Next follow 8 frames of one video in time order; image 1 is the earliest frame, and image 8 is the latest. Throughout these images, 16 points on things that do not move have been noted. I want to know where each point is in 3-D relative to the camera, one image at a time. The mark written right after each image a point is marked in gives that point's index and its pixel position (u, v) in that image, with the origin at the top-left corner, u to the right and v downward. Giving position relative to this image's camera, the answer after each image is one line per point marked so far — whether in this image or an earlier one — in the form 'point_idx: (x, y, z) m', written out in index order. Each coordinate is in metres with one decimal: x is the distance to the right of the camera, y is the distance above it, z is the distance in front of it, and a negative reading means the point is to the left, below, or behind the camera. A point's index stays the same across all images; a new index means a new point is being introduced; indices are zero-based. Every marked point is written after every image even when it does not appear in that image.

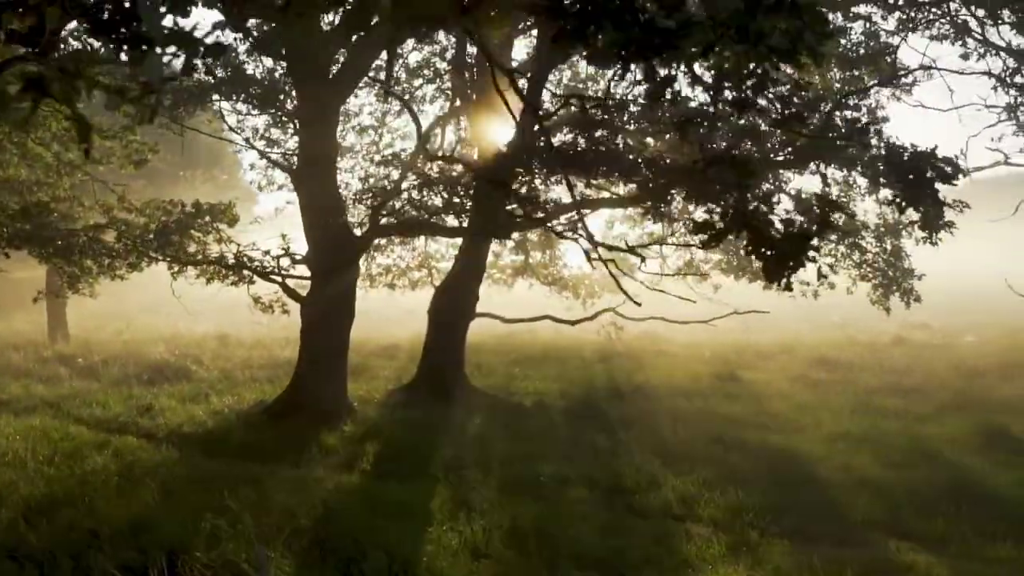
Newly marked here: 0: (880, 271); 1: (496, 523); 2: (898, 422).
0: (+7.4, +0.4, +15.6) m
1: (-0.2, -2.3, +7.5) m
2: (+6.4, -2.2, +12.8) m
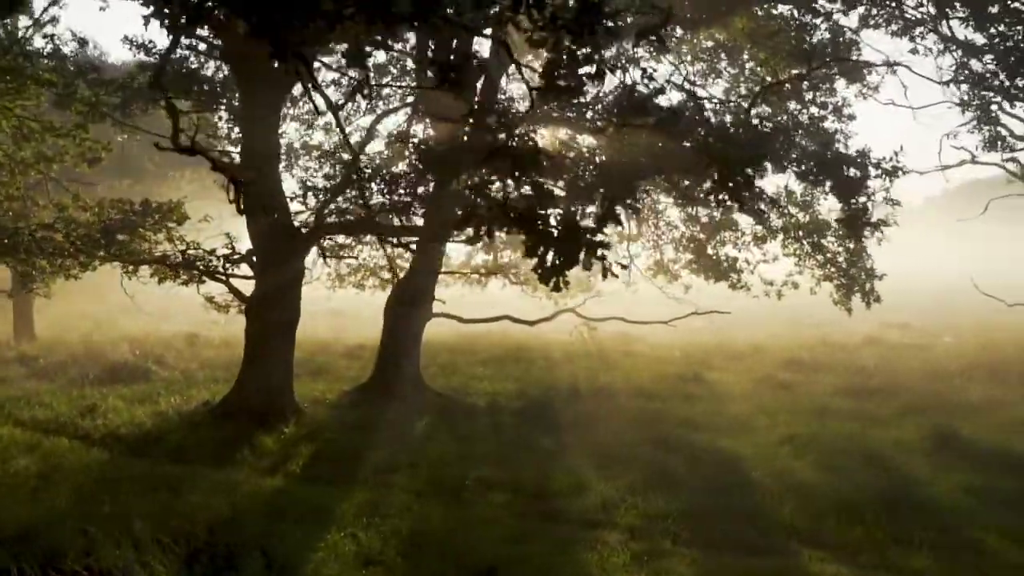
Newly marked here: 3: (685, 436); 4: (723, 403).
0: (+6.6, +0.4, +15.3) m
1: (-1.1, -2.3, +7.3) m
2: (+5.6, -2.2, +12.6) m
3: (+2.7, -2.3, +11.6) m
4: (+4.1, -2.2, +14.8) m
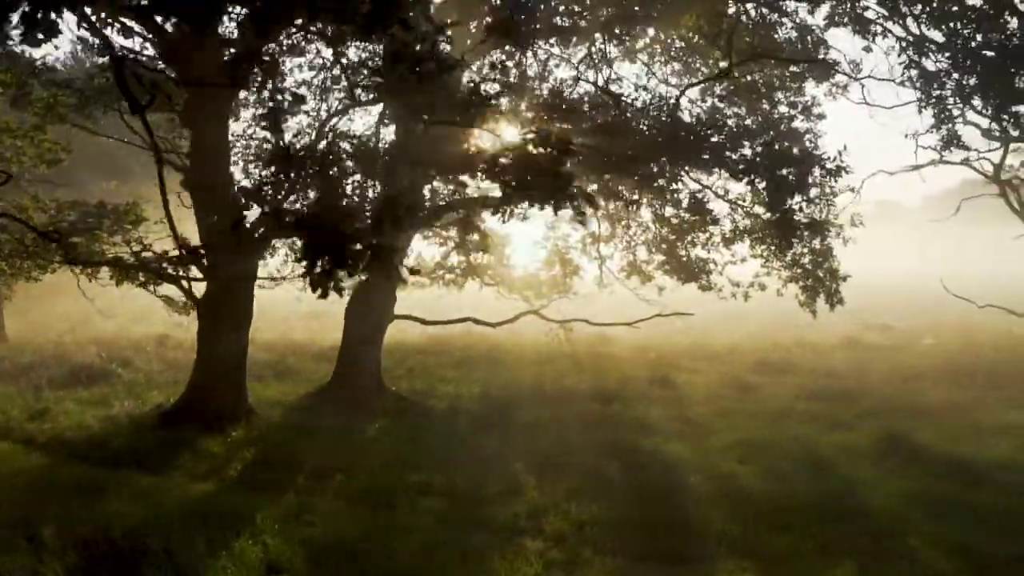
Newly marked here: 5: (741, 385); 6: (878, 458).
0: (+5.8, +0.4, +15.2) m
1: (-1.9, -2.4, +7.2) m
2: (+4.8, -2.3, +12.4) m
3: (+1.9, -2.3, +11.5) m
4: (+3.4, -2.3, +14.6) m
5: (+5.0, -2.1, +16.6) m
6: (+5.0, -2.3, +10.4) m
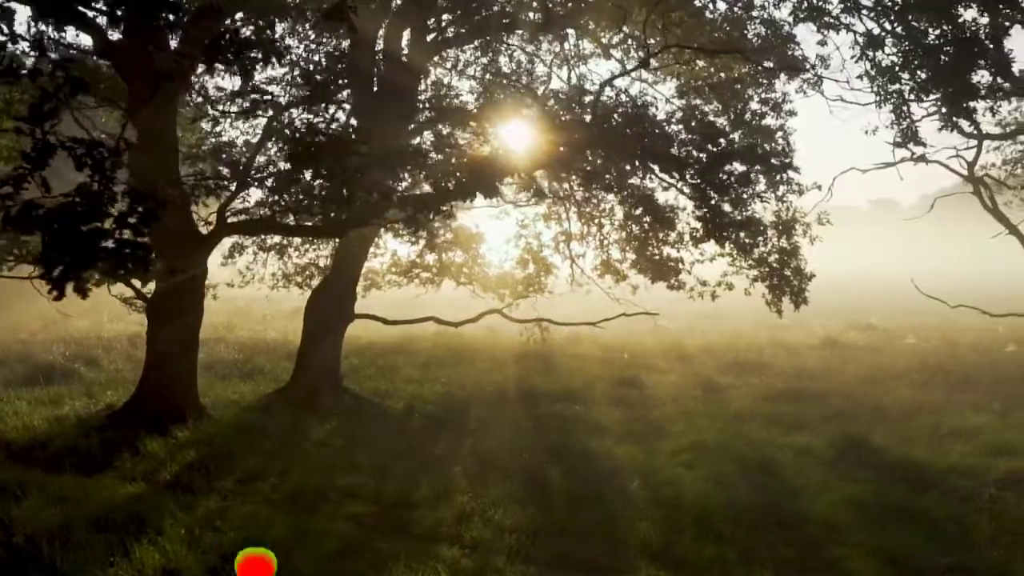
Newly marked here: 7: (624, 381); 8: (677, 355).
0: (+5.1, +0.4, +14.9) m
1: (-2.7, -2.4, +7.0) m
2: (+4.0, -2.3, +12.2) m
3: (+1.1, -2.3, +11.3) m
4: (+2.6, -2.3, +14.4) m
5: (+4.2, -2.1, +16.4) m
6: (+4.2, -2.3, +10.1) m
7: (+2.5, -2.0, +16.8) m
8: (+4.3, -1.7, +19.9) m
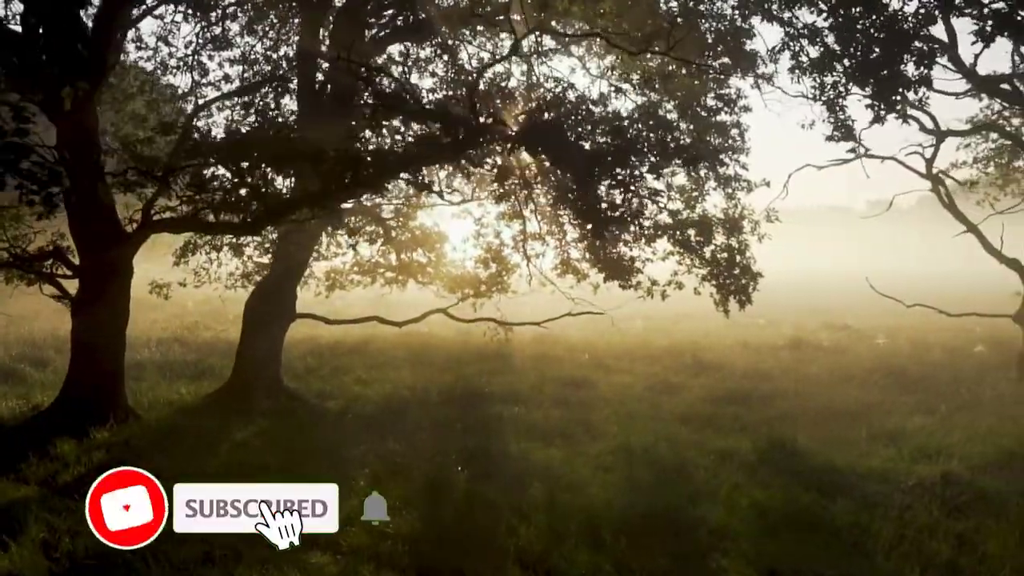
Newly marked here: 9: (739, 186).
0: (+4.0, +0.4, +14.6) m
1: (-3.8, -2.3, +6.7) m
2: (+2.9, -2.2, +11.8) m
3: (0.0, -2.3, +11.0) m
4: (+1.5, -2.2, +14.1) m
5: (+3.1, -2.1, +16.1) m
6: (+3.1, -2.3, +9.8) m
7: (+1.4, -2.0, +16.5) m
8: (+3.2, -1.7, +19.6) m
9: (+4.3, +1.9, +14.5) m
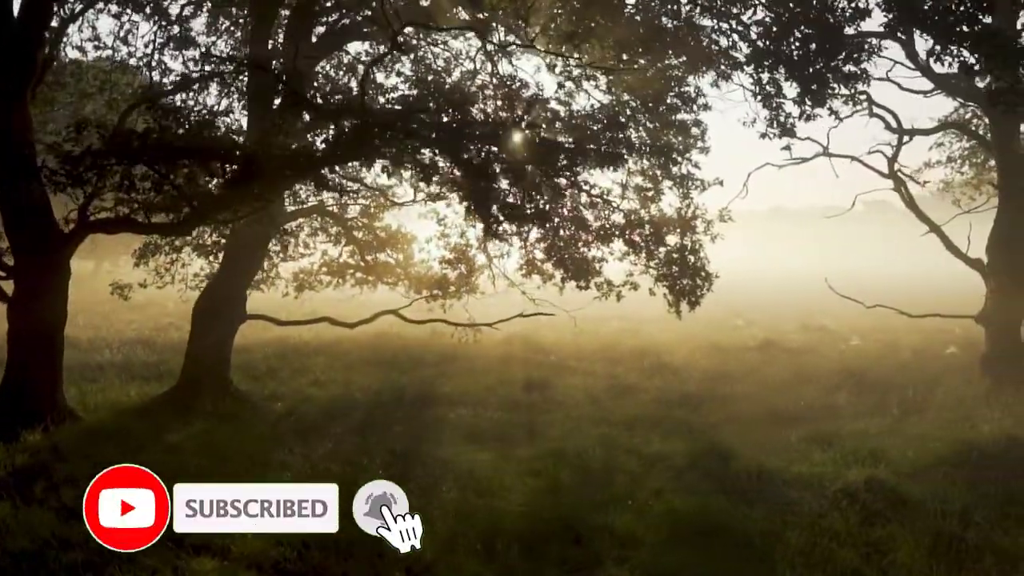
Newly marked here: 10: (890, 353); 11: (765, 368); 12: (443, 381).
0: (+3.0, +0.4, +14.4) m
1: (-4.8, -2.3, +6.6) m
2: (+1.9, -2.3, +11.7) m
3: (-1.0, -2.3, +10.8) m
4: (+0.6, -2.3, +13.9) m
5: (+2.2, -2.1, +15.9) m
6: (+2.1, -2.3, +9.6) m
7: (+0.5, -2.0, +16.3) m
8: (+2.4, -1.8, +19.4) m
9: (+3.4, +1.9, +14.3) m
10: (+9.6, -1.6, +19.5) m
11: (+5.9, -1.9, +17.7) m
12: (-1.5, -2.0, +16.7) m
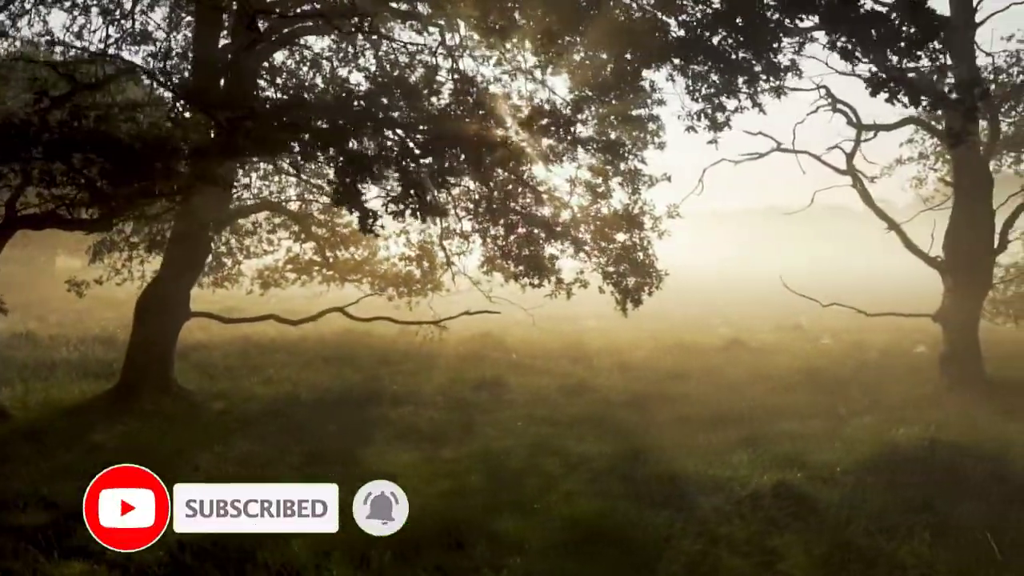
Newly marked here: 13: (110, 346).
0: (+2.0, +0.4, +14.1) m
1: (-5.9, -2.3, +6.4) m
2: (+0.9, -2.2, +11.4) m
3: (-2.0, -2.2, +10.6) m
4: (-0.4, -2.2, +13.7) m
5: (+1.2, -2.0, +15.6) m
6: (+1.1, -2.3, +9.4) m
7: (-0.5, -2.0, +16.0) m
8: (+1.4, -1.7, +19.1) m
9: (+2.4, +2.0, +14.0) m
10: (+8.7, -1.6, +19.2) m
11: (+4.9, -1.8, +17.4) m
12: (-2.5, -2.0, +16.4) m
13: (-10.6, -1.5, +20.0) m
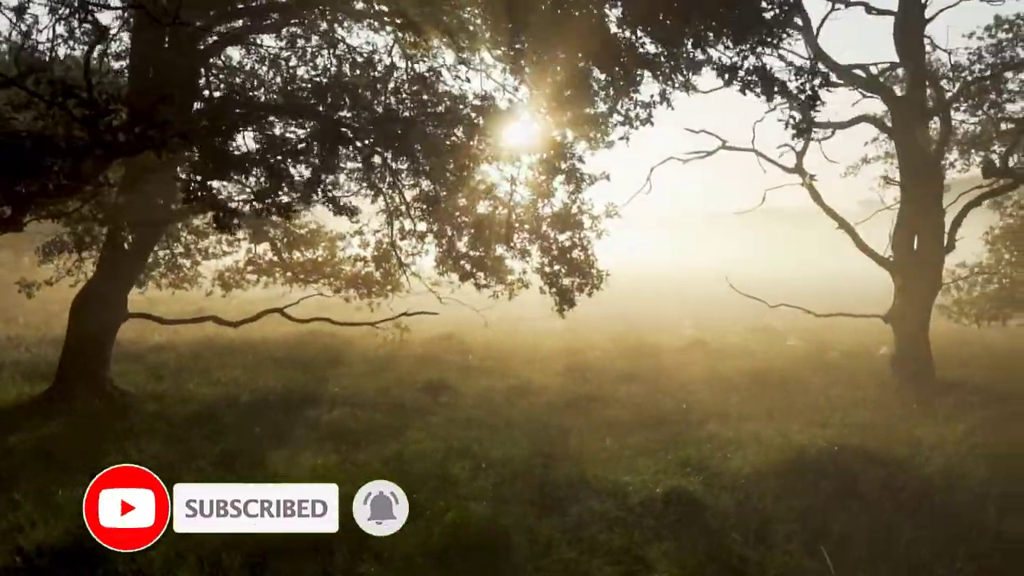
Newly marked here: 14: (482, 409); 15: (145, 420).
0: (+0.9, +0.4, +13.9) m
1: (-7.1, -2.3, +6.2) m
2: (-0.3, -2.2, +11.2) m
3: (-3.2, -2.3, +10.4) m
4: (-1.6, -2.2, +13.5) m
5: (+0.1, -2.0, +15.4) m
6: (-0.1, -2.3, +9.2) m
7: (-1.7, -2.0, +15.8) m
8: (+0.3, -1.7, +18.9) m
9: (+1.3, +2.0, +13.8) m
10: (+7.6, -1.6, +18.9) m
11: (+3.8, -1.8, +17.1) m
12: (-3.6, -2.0, +16.3) m
13: (-11.7, -1.5, +19.9) m
14: (-0.5, -2.2, +13.7) m
15: (-6.1, -2.2, +12.7) m
